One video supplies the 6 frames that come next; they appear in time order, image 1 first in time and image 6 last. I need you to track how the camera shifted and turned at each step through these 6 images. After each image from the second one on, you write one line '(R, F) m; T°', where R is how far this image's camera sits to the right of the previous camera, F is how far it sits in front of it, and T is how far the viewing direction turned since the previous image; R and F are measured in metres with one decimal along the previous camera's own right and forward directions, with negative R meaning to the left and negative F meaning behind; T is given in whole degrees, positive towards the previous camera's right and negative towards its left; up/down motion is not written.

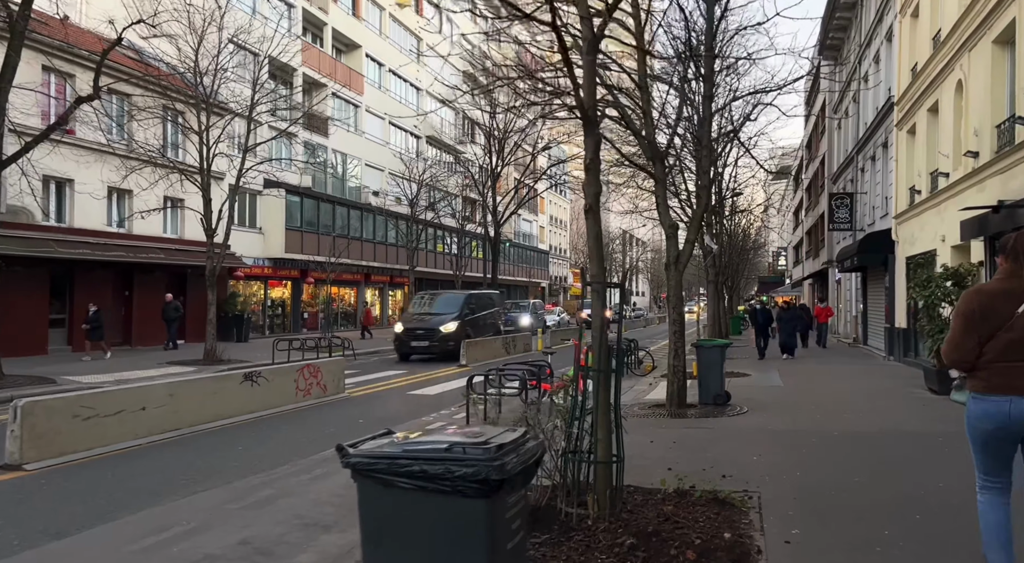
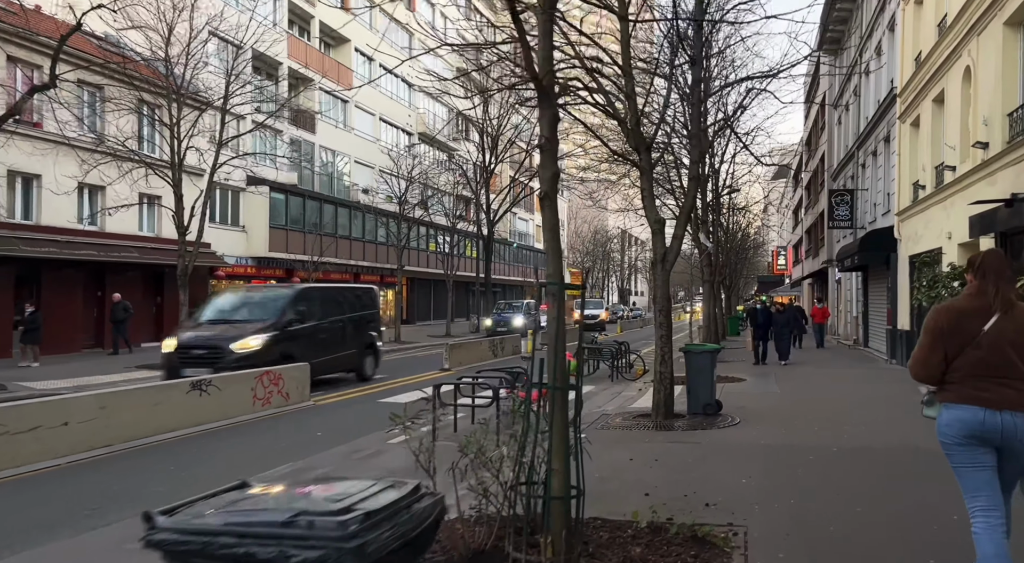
(+0.4, +0.8) m; 0°
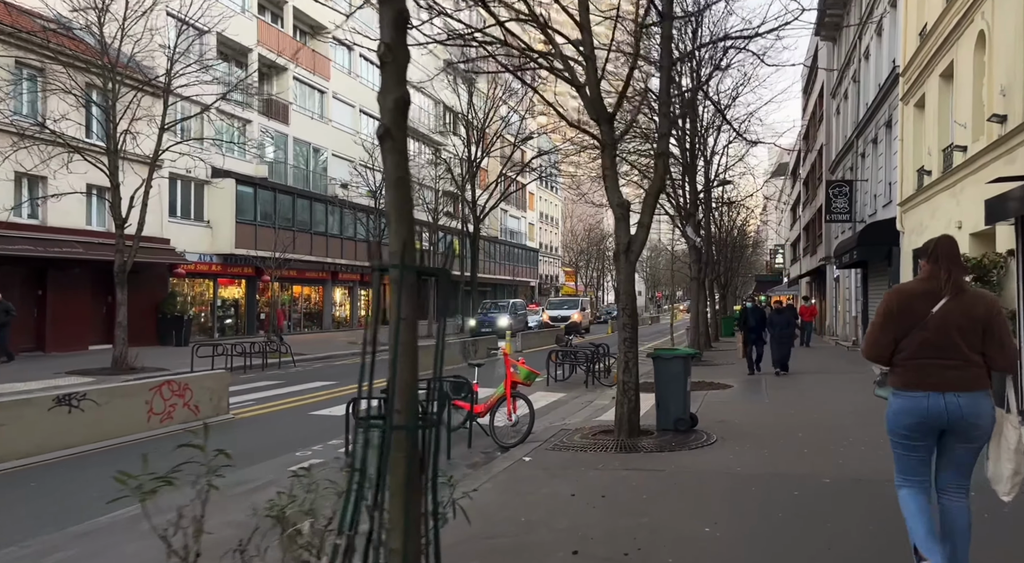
(+0.7, +1.5) m; 0°
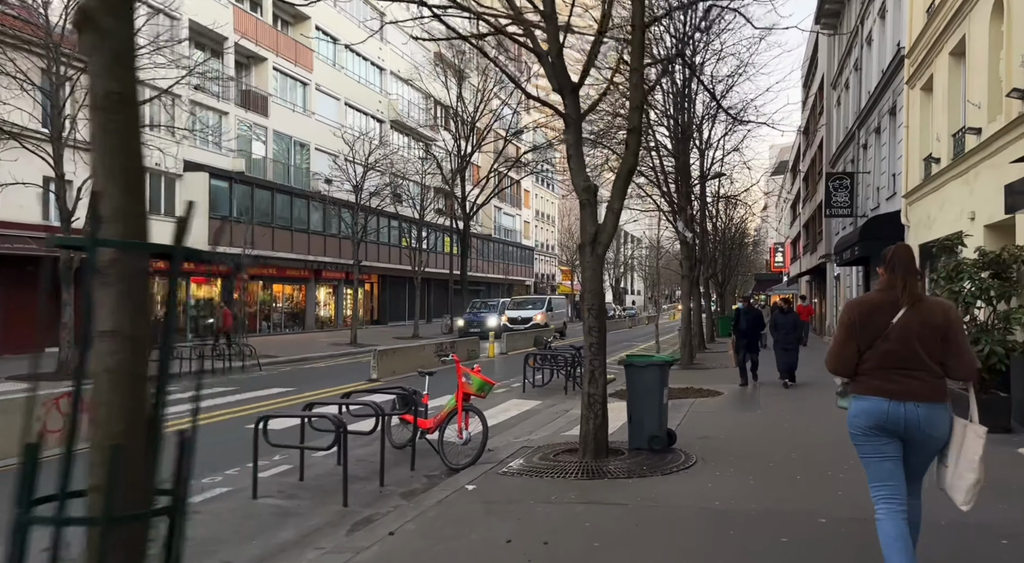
(+0.5, +1.2) m; 0°
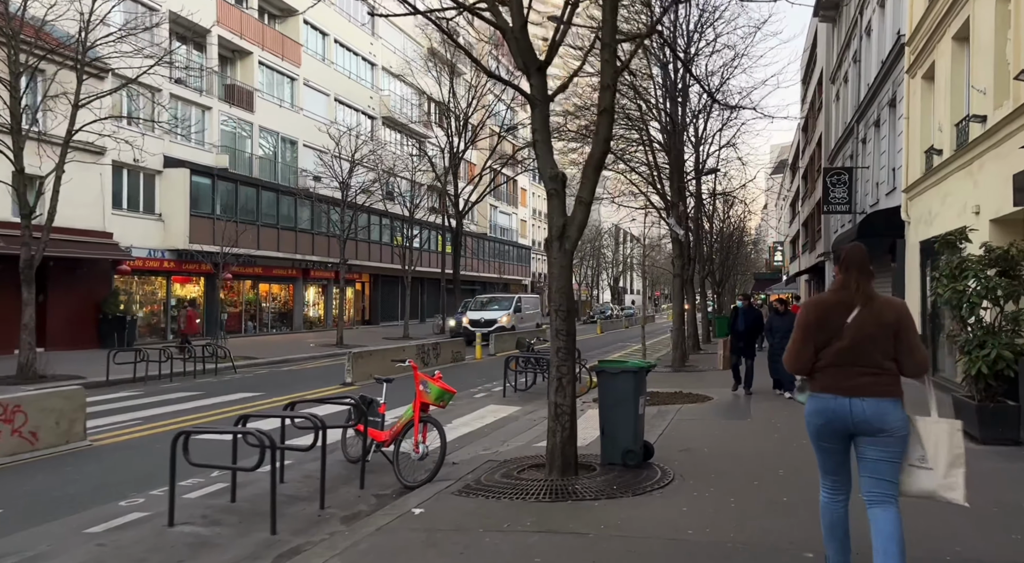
(+0.4, +0.7) m; 0°
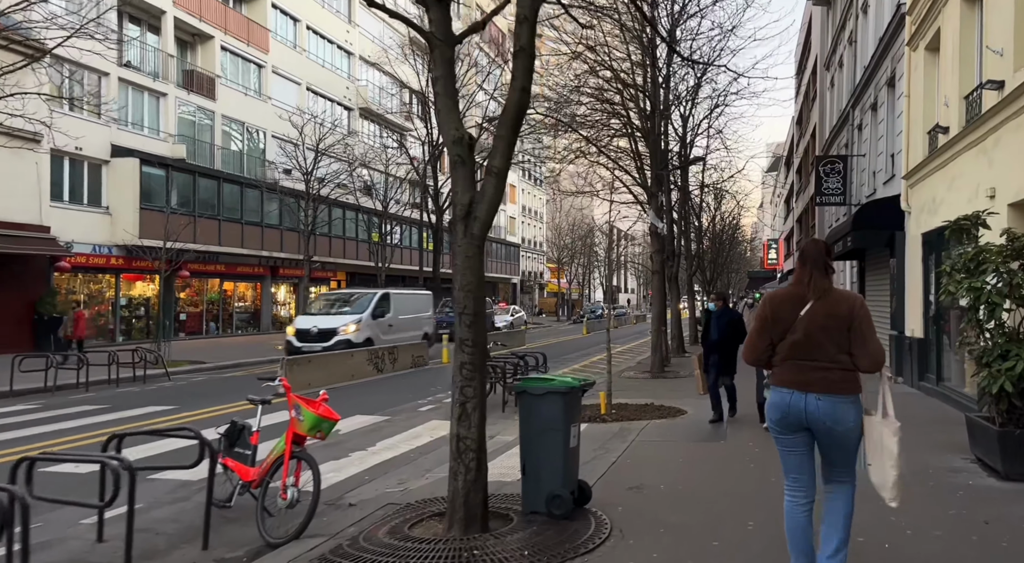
(+0.7, +1.6) m; 0°
